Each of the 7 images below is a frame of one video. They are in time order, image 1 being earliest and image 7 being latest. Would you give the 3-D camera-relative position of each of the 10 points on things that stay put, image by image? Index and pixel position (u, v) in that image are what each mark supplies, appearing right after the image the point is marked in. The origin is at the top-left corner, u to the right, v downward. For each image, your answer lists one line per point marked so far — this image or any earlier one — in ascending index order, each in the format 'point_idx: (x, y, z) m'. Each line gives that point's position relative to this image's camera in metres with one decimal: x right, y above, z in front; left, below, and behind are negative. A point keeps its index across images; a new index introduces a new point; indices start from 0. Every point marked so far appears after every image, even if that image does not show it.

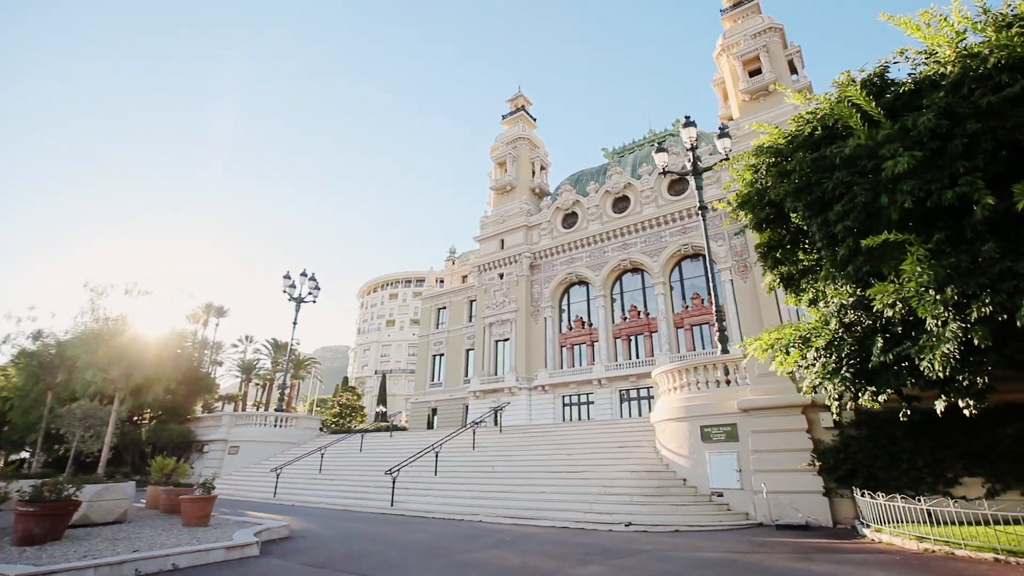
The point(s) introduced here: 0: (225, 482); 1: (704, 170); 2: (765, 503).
0: (-10.2, -6.9, +17.2) m
1: (+4.8, +2.9, +12.0) m
2: (+4.0, -3.3, +7.6) m
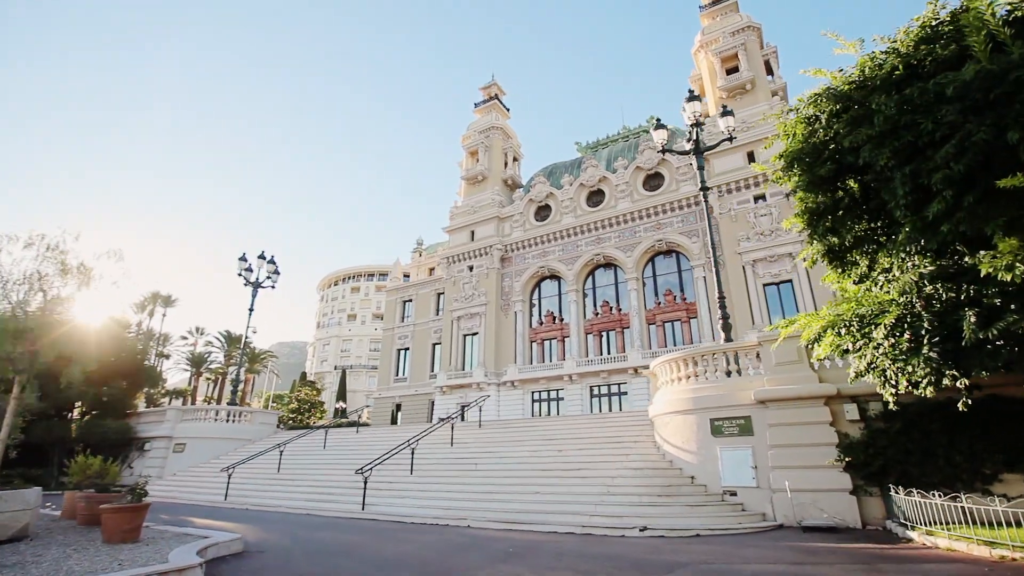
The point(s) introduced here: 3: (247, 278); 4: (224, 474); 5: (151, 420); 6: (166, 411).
0: (-11.0, -6.2, +15.4) m
1: (+4.5, +3.2, +11.3) m
2: (+3.9, -3.1, +6.9) m
3: (-10.8, +0.5, +20.0) m
4: (-8.5, -5.5, +14.4) m
5: (-14.3, -5.2, +19.3) m
6: (-13.4, -4.7, +18.7) m
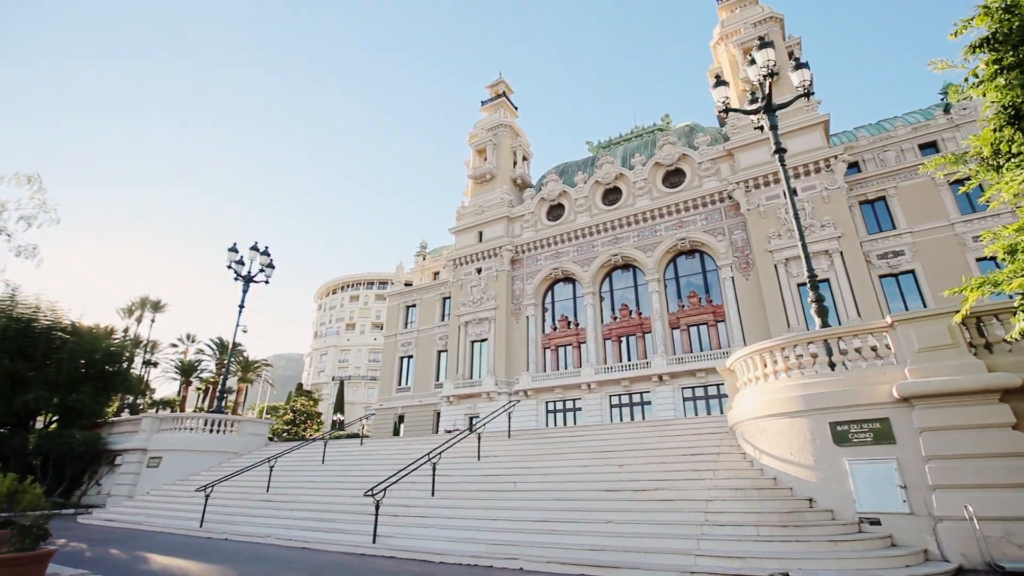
0: (-10.3, -6.0, +13.4) m
1: (+5.3, +3.6, +9.6) m
2: (+4.7, -2.6, +5.1) m
3: (-10.1, +0.6, +18.2) m
4: (-7.8, -5.2, +12.4) m
5: (-13.6, -5.0, +17.3) m
6: (-12.7, -4.5, +16.7) m
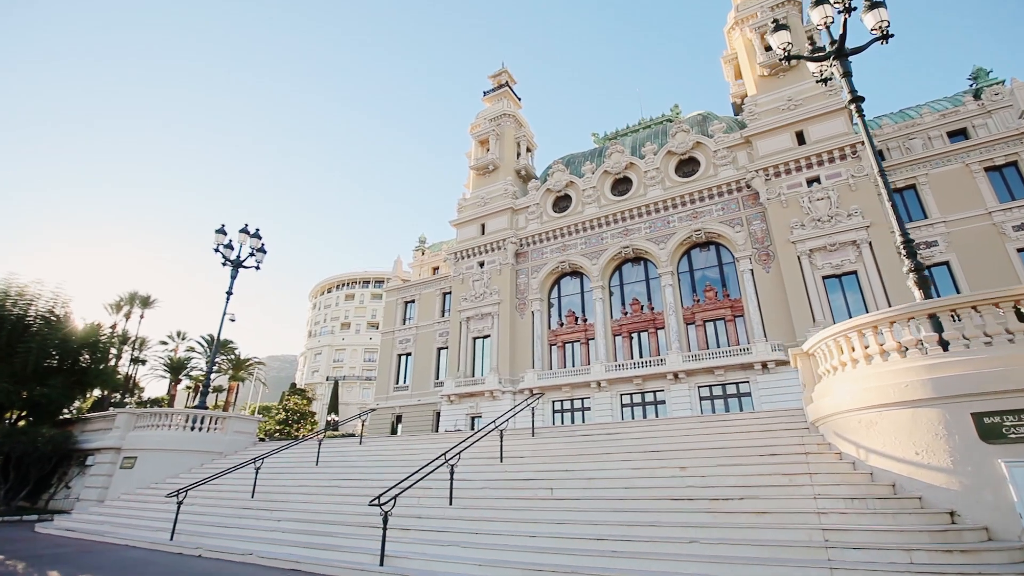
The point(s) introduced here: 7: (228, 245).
0: (-9.9, -5.4, +11.9) m
1: (+5.7, +4.0, +8.3) m
2: (+5.2, -2.1, +3.7) m
3: (-9.7, +1.1, +16.7) m
4: (-7.4, -4.7, +10.9) m
5: (-13.2, -4.5, +15.7) m
6: (-12.3, -4.0, +15.2) m
7: (-9.8, +1.5, +16.9) m
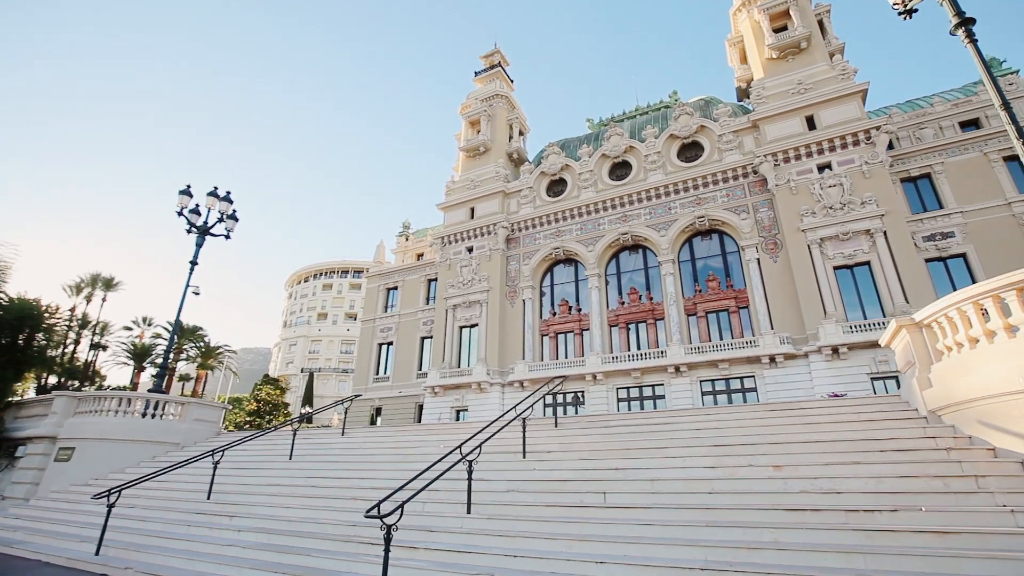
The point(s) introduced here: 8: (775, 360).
0: (-9.8, -4.6, +9.9) m
1: (+6.2, +4.5, +6.9) m
2: (+5.7, -1.6, +2.3) m
3: (-9.7, +2.0, +14.7) m
4: (-7.2, -3.9, +9.0) m
5: (-13.2, -3.5, +13.6) m
6: (-12.3, -3.0, +13.1) m
7: (-9.7, +2.4, +14.9) m
8: (+10.7, -2.9, +19.9) m
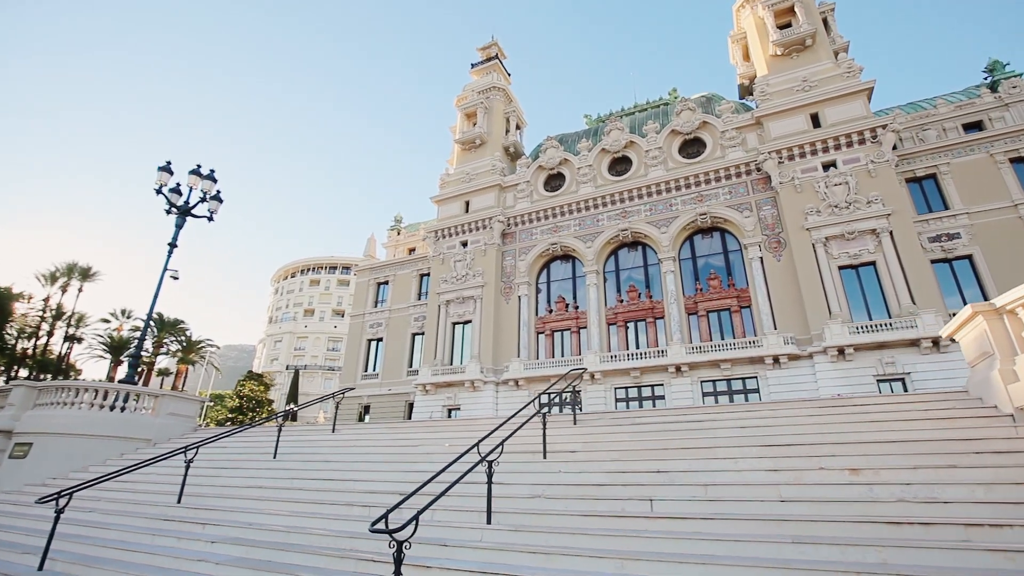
0: (-9.7, -4.1, +8.9) m
1: (+6.5, +4.6, +6.3) m
2: (+6.0, -1.5, +1.7) m
3: (-9.6, +2.4, +13.7) m
4: (-7.1, -3.5, +8.1) m
5: (-13.2, -3.0, +12.5) m
6: (-12.3, -2.6, +12.0) m
7: (-9.6, +2.8, +13.9) m
8: (+10.6, -2.9, +19.4) m
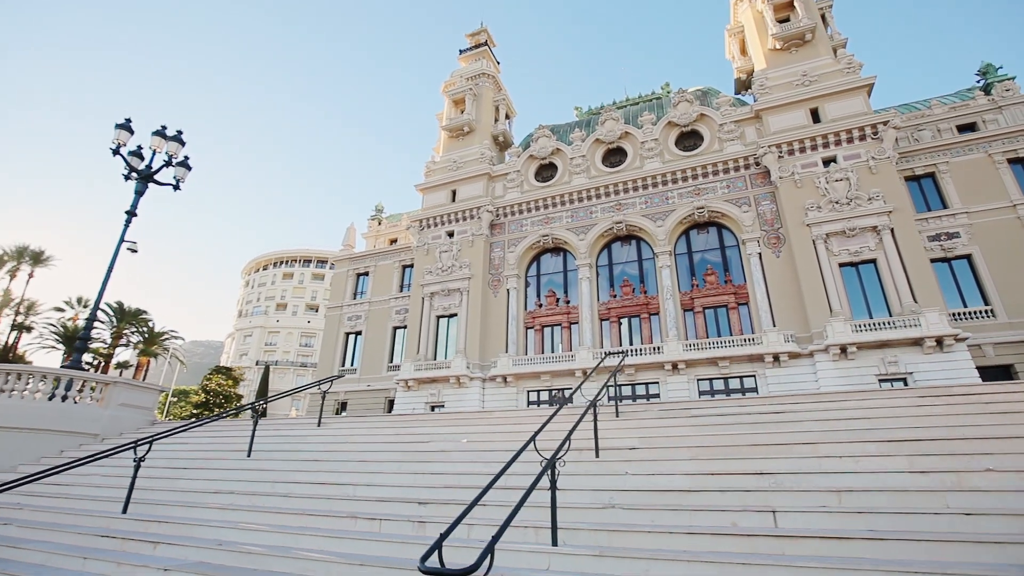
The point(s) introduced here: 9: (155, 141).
0: (-9.5, -3.5, +7.4) m
1: (+7.0, +4.9, +5.6) m
2: (+6.6, -1.2, +0.9) m
3: (-9.5, +3.0, +12.2) m
4: (-6.9, -3.0, +6.7) m
5: (-13.2, -2.3, +10.8) m
6: (-12.2, -1.9, +10.3) m
7: (-9.5, +3.4, +12.3) m
8: (+10.3, -2.7, +18.8) m
9: (-9.1, +3.7, +12.4) m
